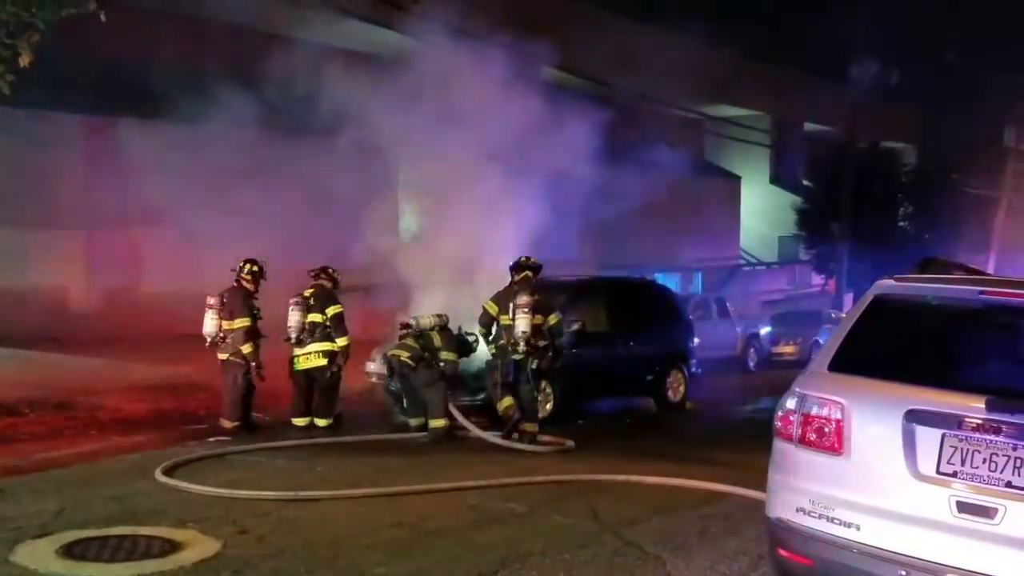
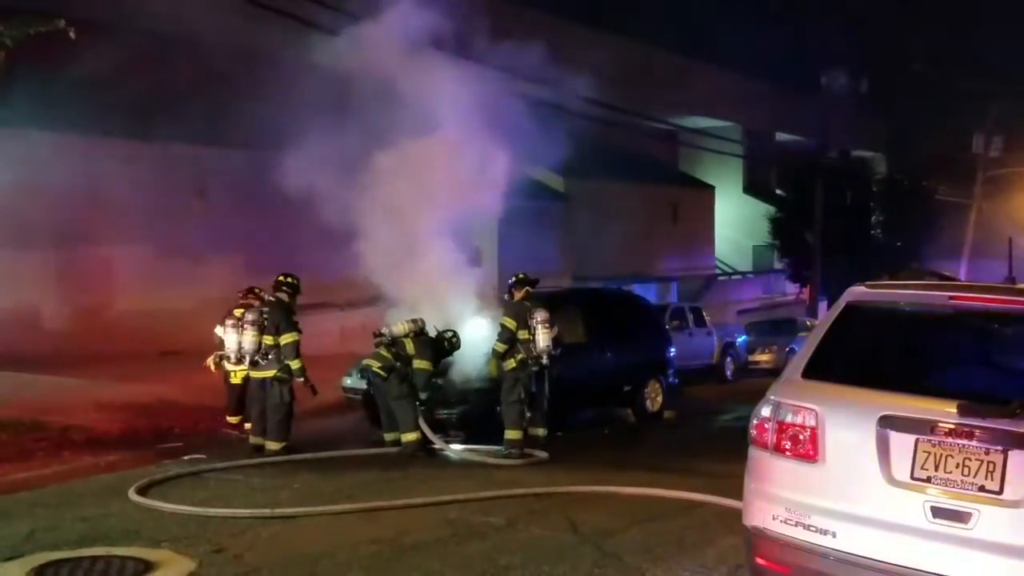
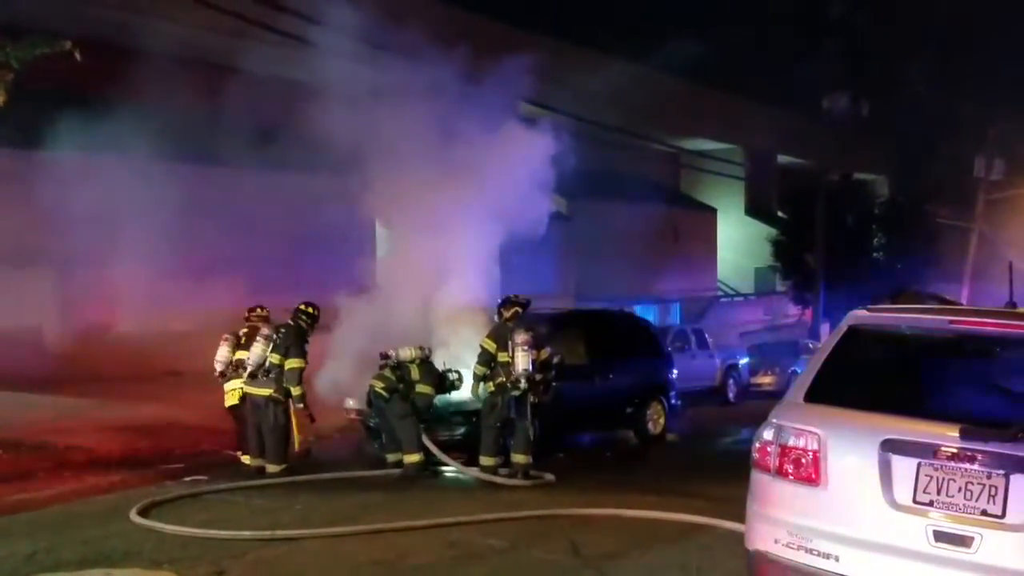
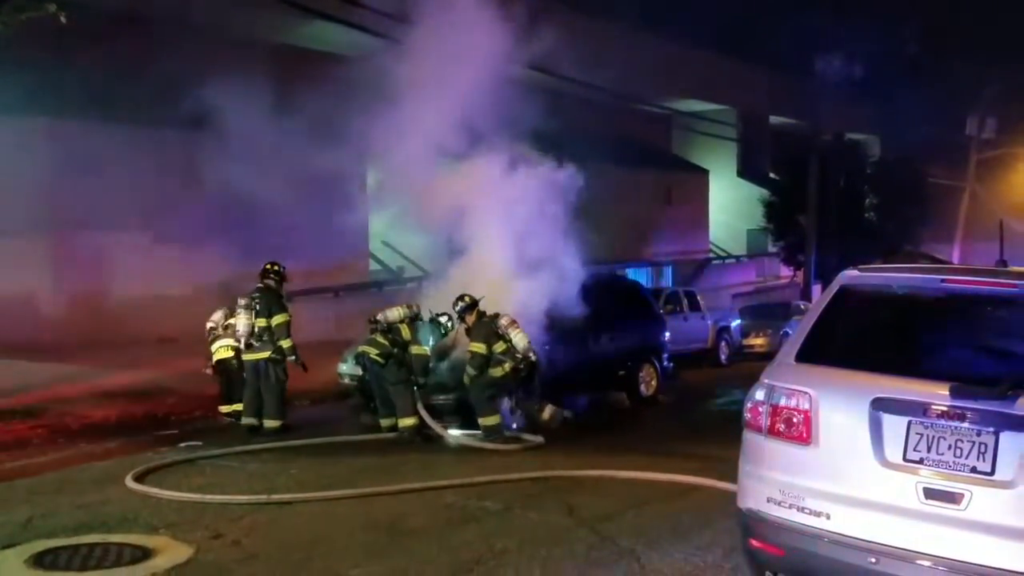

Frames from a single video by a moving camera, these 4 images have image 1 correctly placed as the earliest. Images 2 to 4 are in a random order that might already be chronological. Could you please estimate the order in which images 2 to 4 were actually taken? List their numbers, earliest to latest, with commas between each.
3, 2, 4
